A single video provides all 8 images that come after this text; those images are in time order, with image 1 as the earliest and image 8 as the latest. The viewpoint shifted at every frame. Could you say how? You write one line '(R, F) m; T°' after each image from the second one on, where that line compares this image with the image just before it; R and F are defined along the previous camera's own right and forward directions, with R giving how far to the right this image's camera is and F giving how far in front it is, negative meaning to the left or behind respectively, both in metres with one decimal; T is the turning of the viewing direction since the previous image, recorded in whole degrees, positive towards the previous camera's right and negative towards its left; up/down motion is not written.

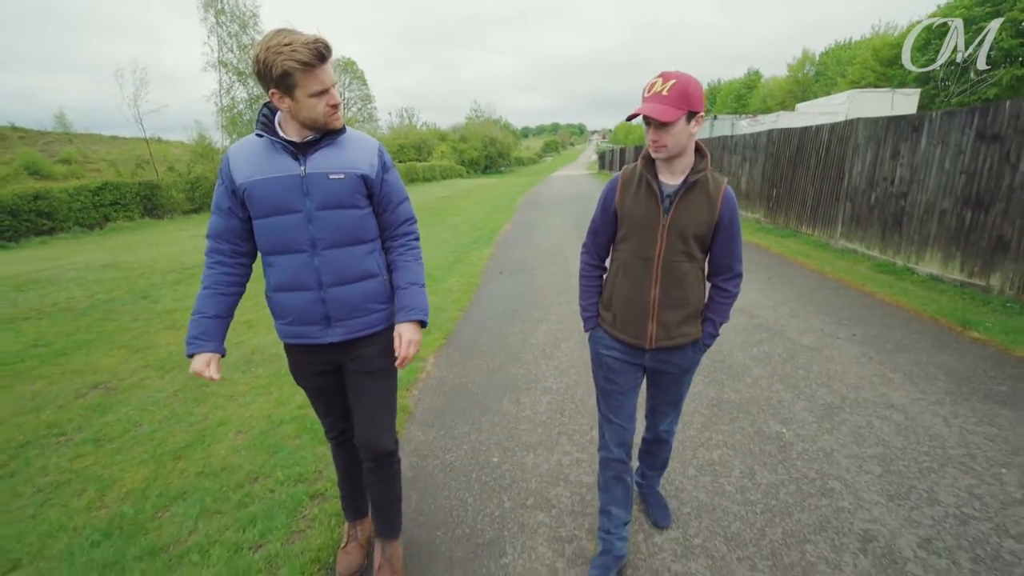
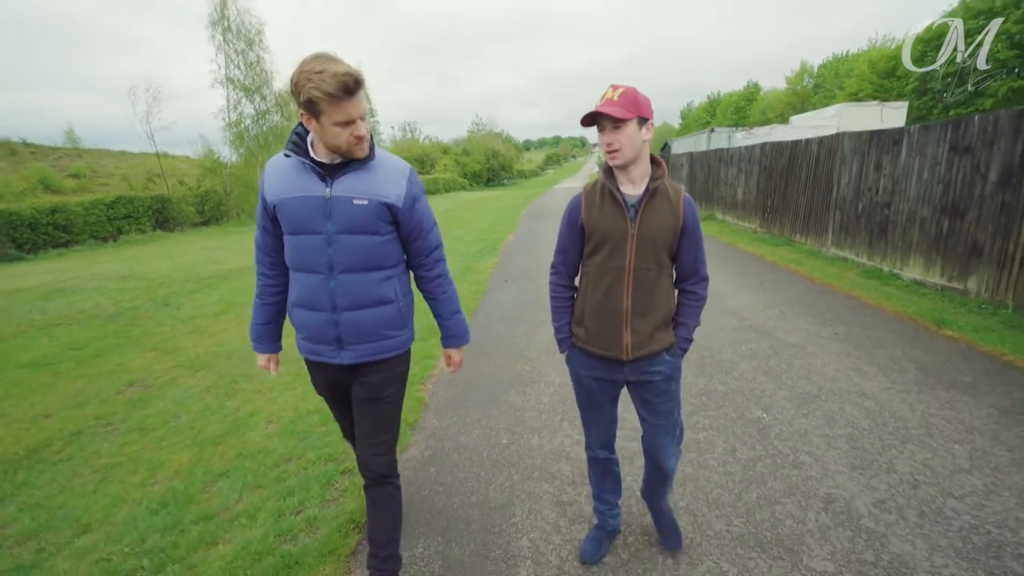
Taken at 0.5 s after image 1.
(0.0, -0.4) m; 0°
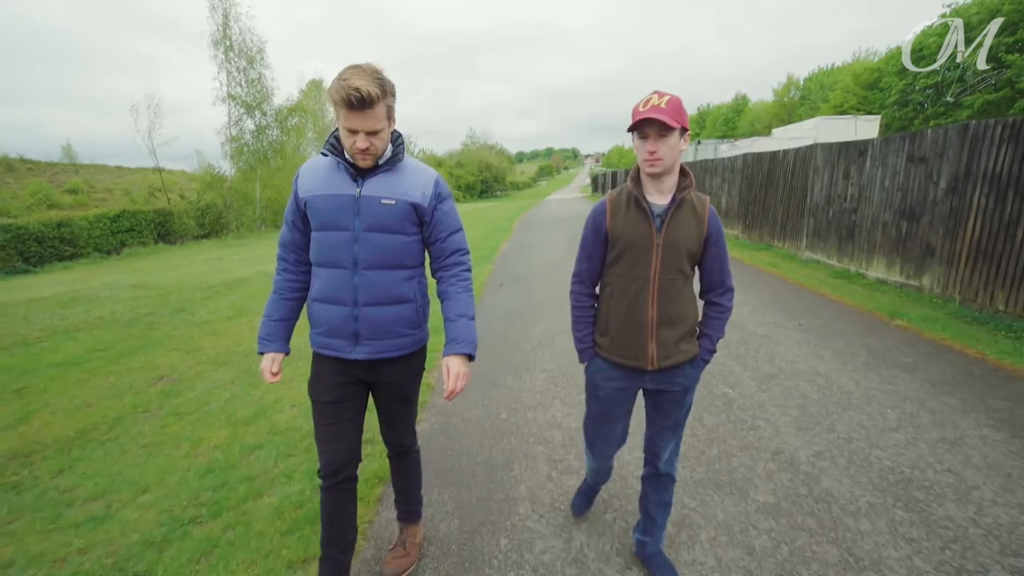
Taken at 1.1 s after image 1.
(0.0, -0.5) m; +1°
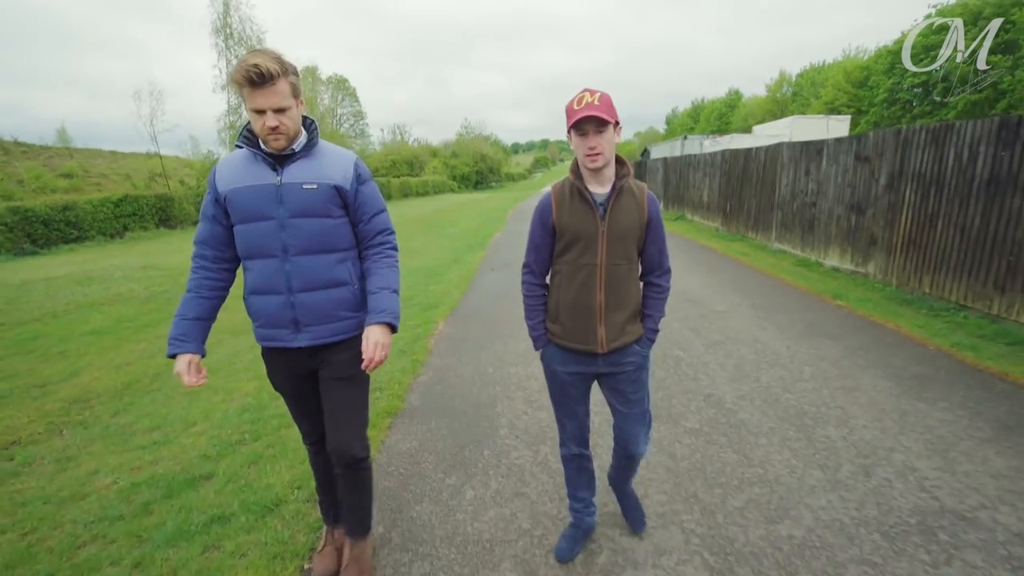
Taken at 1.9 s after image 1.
(+0.1, -0.7) m; +1°
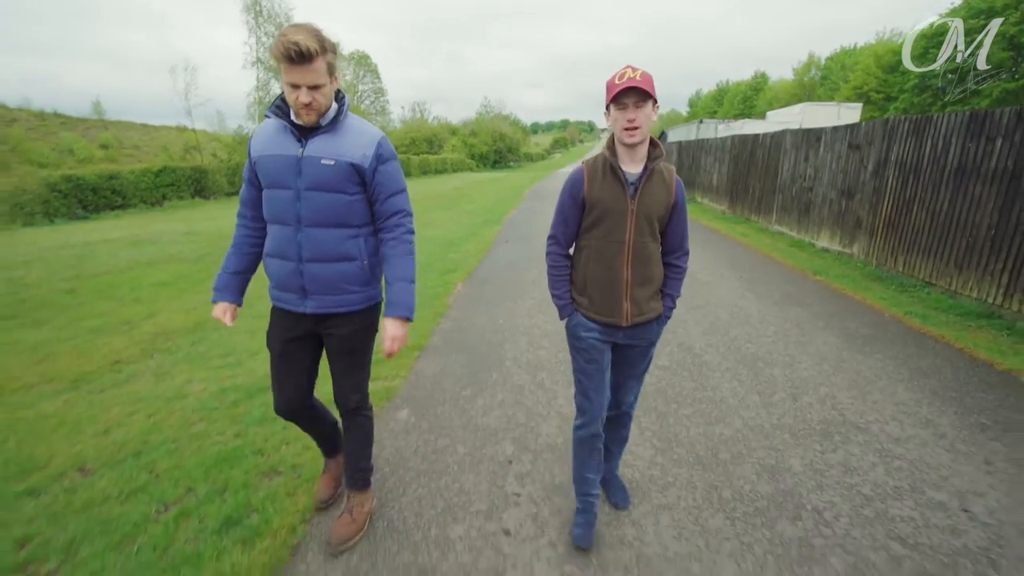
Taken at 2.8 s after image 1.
(+0.1, -0.8) m; -2°
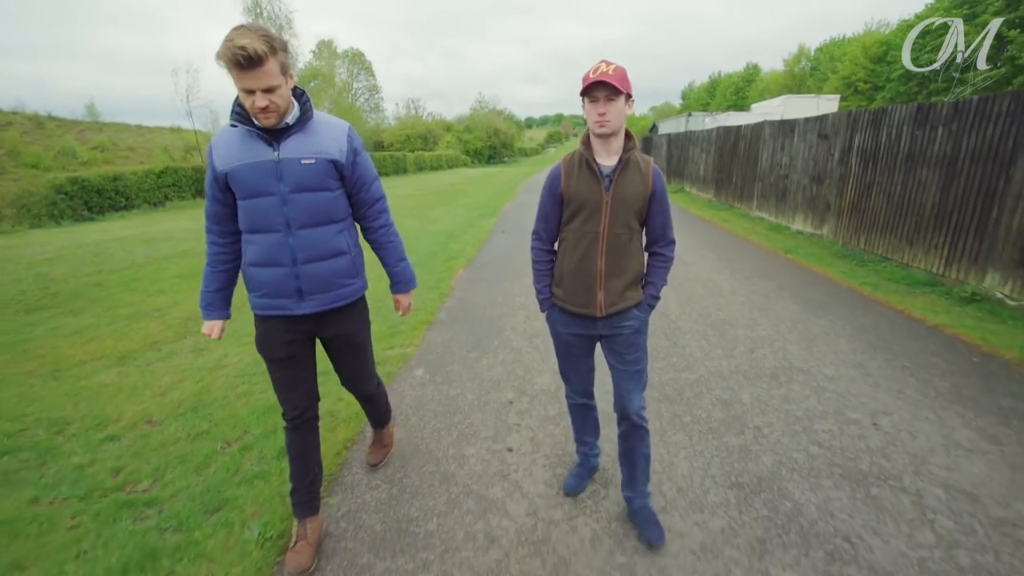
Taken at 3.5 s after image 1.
(0.0, -0.6) m; +1°
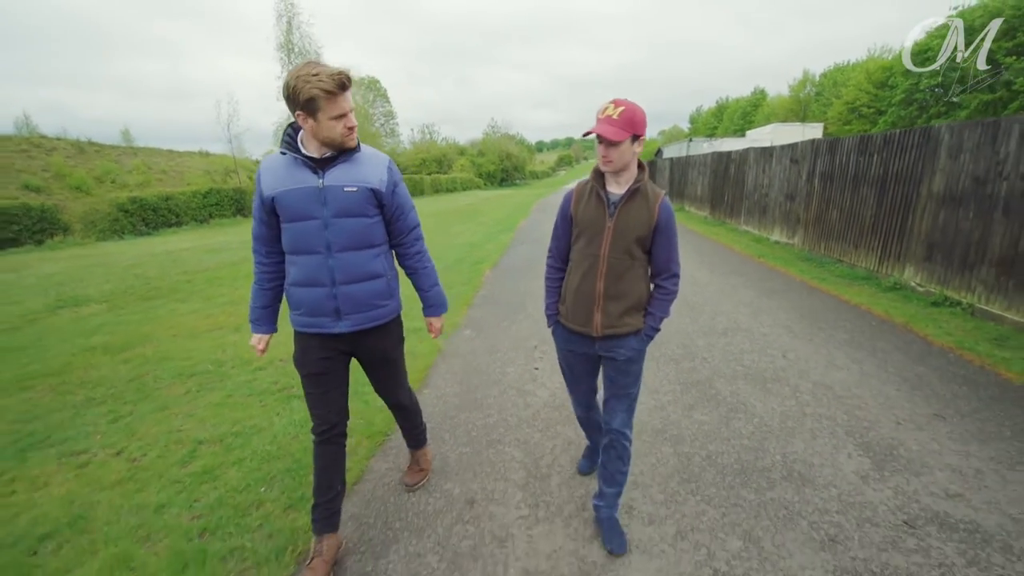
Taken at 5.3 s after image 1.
(-0.2, -1.5) m; -1°
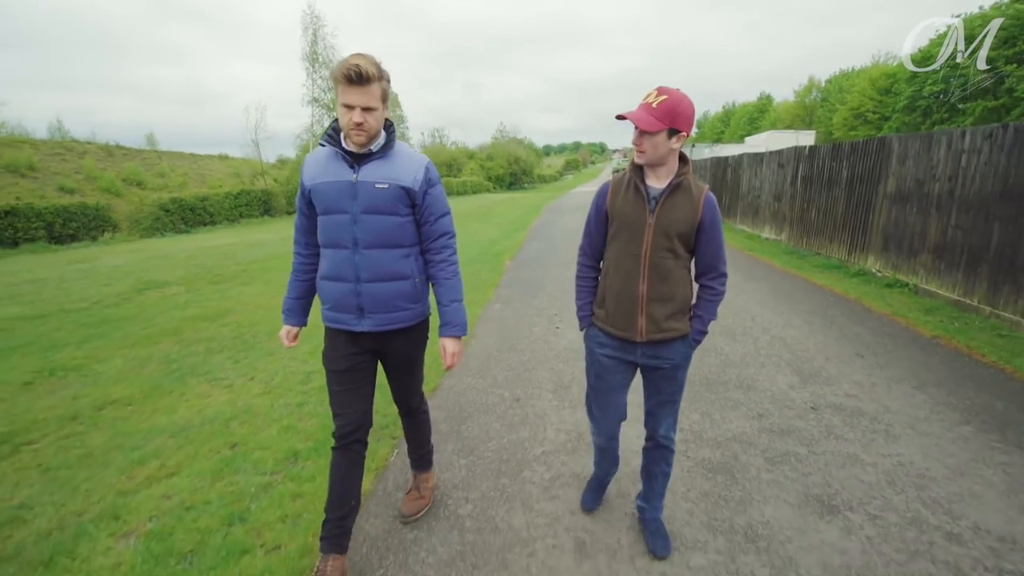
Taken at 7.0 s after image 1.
(-0.2, -1.2) m; -1°
